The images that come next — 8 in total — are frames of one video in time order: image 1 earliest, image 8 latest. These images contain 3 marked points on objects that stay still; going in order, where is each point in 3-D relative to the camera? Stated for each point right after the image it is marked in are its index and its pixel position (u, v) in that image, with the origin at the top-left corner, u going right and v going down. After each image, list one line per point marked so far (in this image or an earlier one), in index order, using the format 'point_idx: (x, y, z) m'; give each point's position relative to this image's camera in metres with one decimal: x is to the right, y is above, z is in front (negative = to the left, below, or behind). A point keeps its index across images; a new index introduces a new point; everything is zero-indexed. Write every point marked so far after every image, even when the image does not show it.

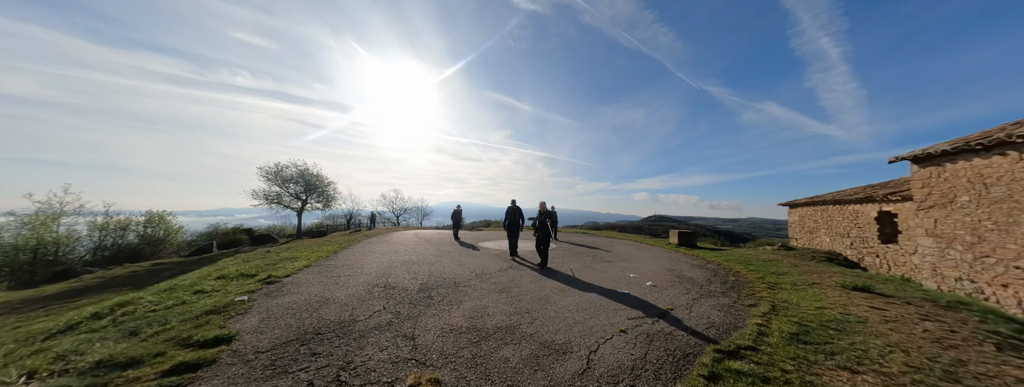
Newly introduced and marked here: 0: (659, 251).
0: (+6.7, -2.7, +10.2) m
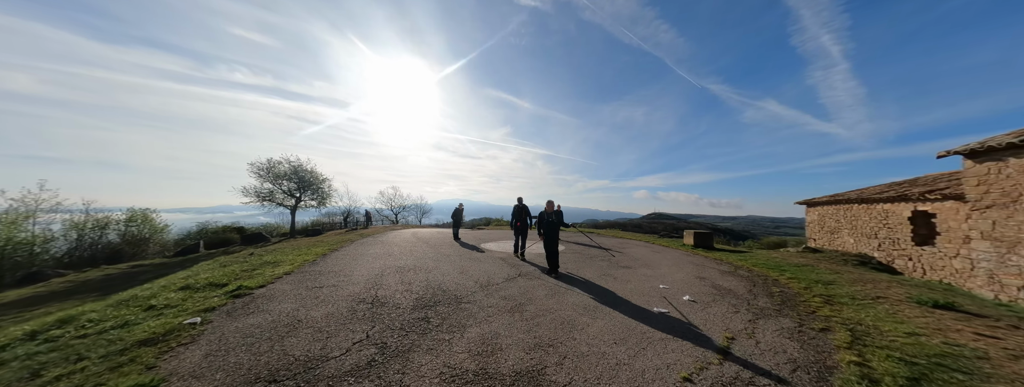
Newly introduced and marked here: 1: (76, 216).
0: (+6.9, -2.6, +9.3) m
1: (-34.0, -1.8, +17.4) m
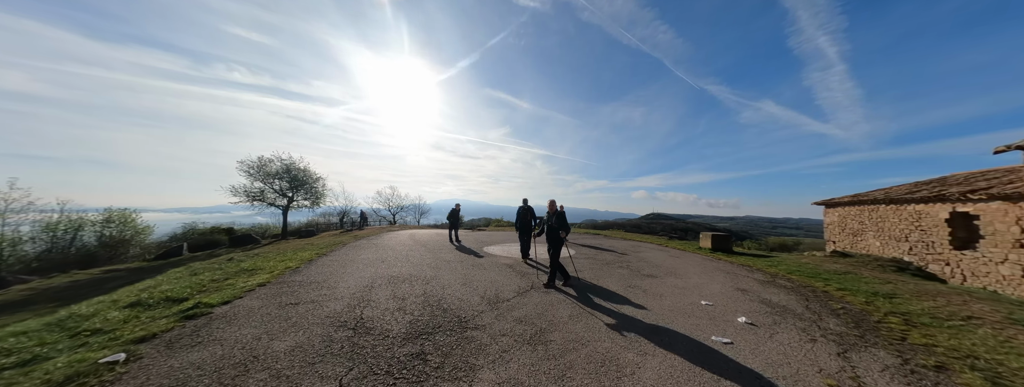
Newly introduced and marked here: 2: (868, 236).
0: (+7.2, -2.6, +8.5) m
1: (-33.8, -1.7, +16.3) m
2: (+19.2, -2.3, +12.0) m
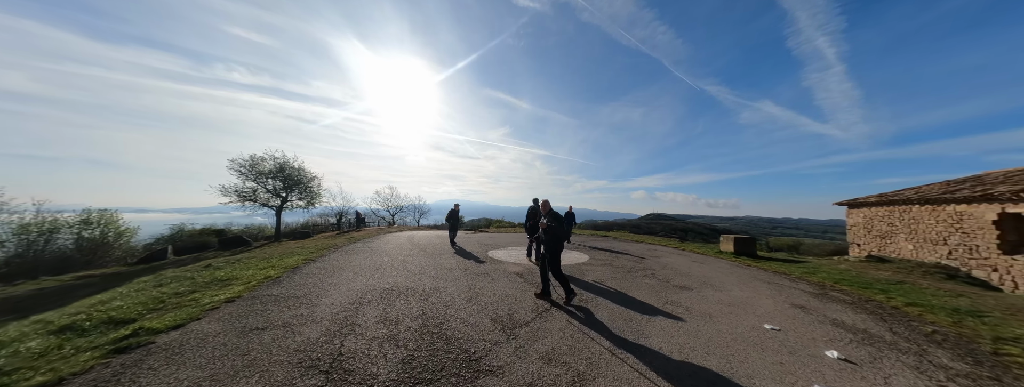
0: (+7.5, -2.6, +7.6) m
1: (-33.6, -1.7, +15.3) m
2: (+19.5, -2.3, +11.2) m
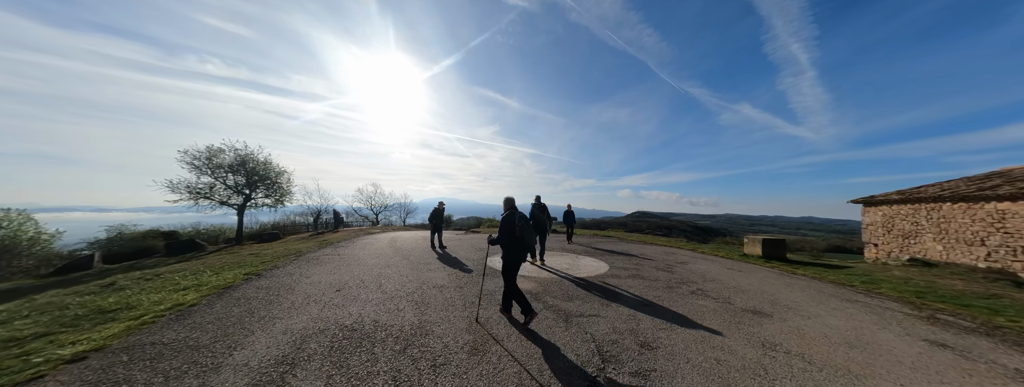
0: (+7.7, -2.4, +6.3) m
1: (-33.7, -1.5, +11.9) m
2: (+19.5, -2.1, +10.5) m
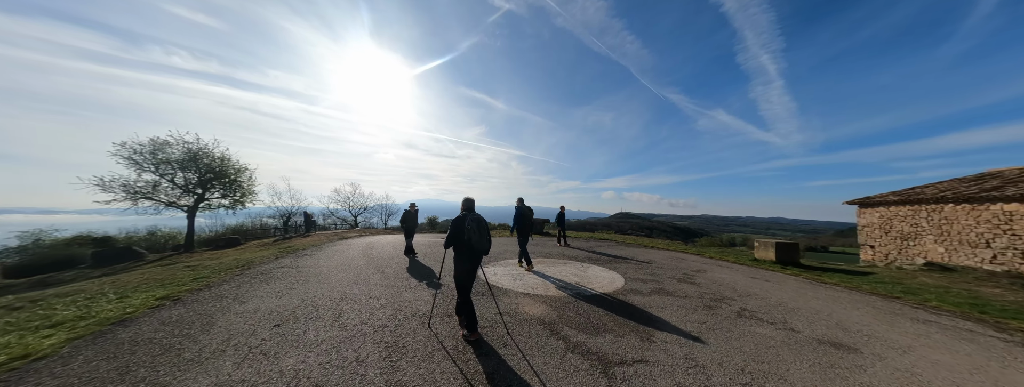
0: (+7.7, -2.4, +5.5) m
1: (-33.9, -1.4, +8.7) m
2: (+19.3, -2.2, +10.4) m
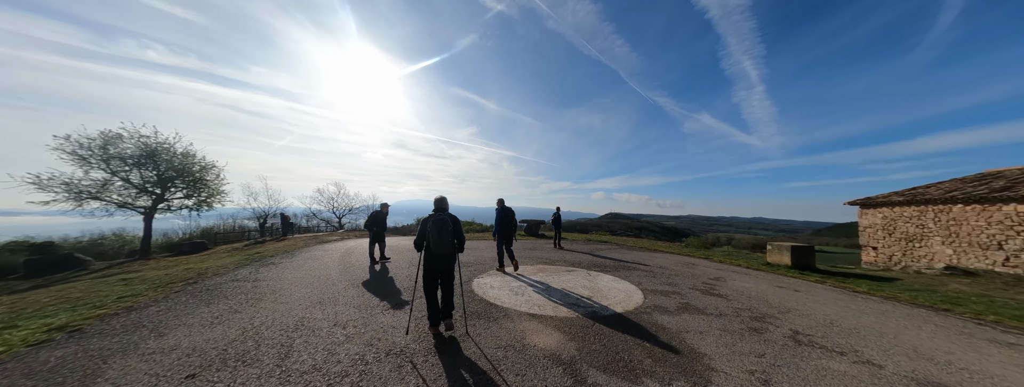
0: (+7.8, -2.4, +4.9) m
1: (-34.0, -1.3, +6.5) m
2: (+19.1, -2.2, +10.1) m
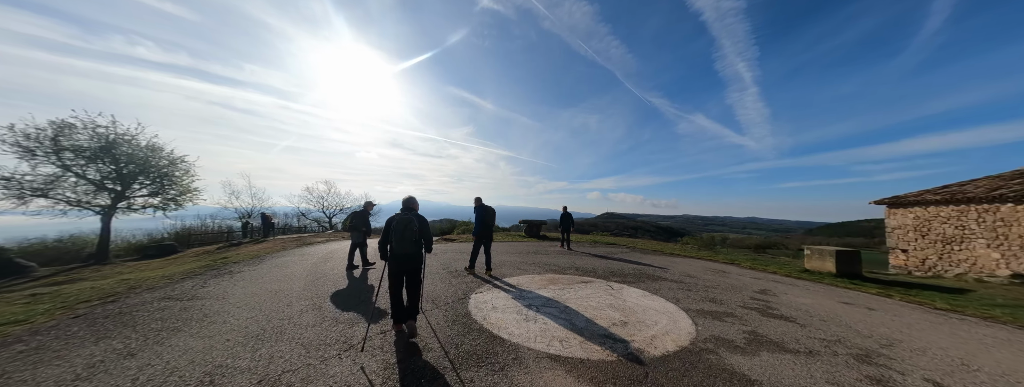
0: (+7.9, -2.3, +3.7) m
1: (-33.8, -1.1, +4.6) m
2: (+19.2, -2.1, +9.2) m
